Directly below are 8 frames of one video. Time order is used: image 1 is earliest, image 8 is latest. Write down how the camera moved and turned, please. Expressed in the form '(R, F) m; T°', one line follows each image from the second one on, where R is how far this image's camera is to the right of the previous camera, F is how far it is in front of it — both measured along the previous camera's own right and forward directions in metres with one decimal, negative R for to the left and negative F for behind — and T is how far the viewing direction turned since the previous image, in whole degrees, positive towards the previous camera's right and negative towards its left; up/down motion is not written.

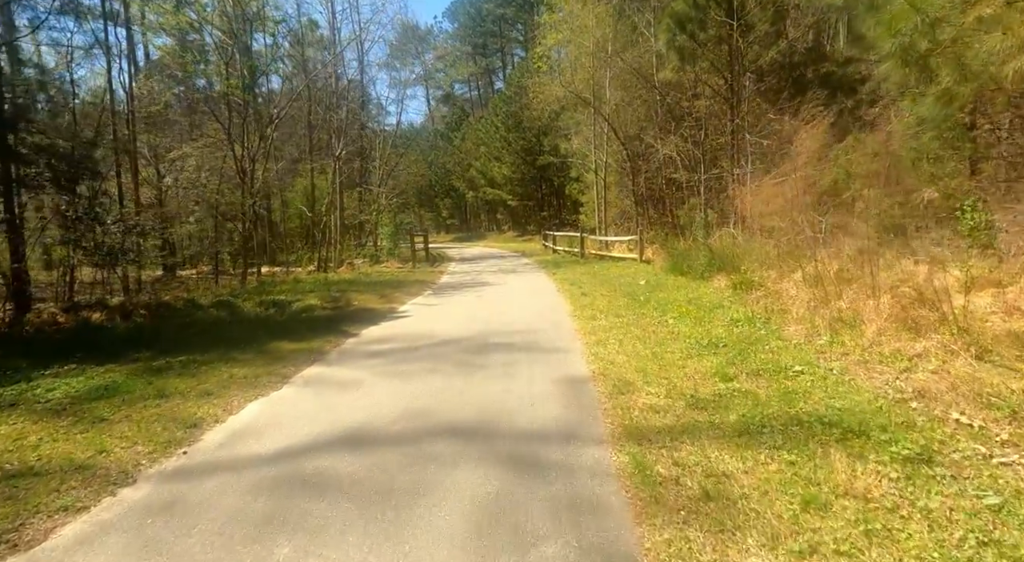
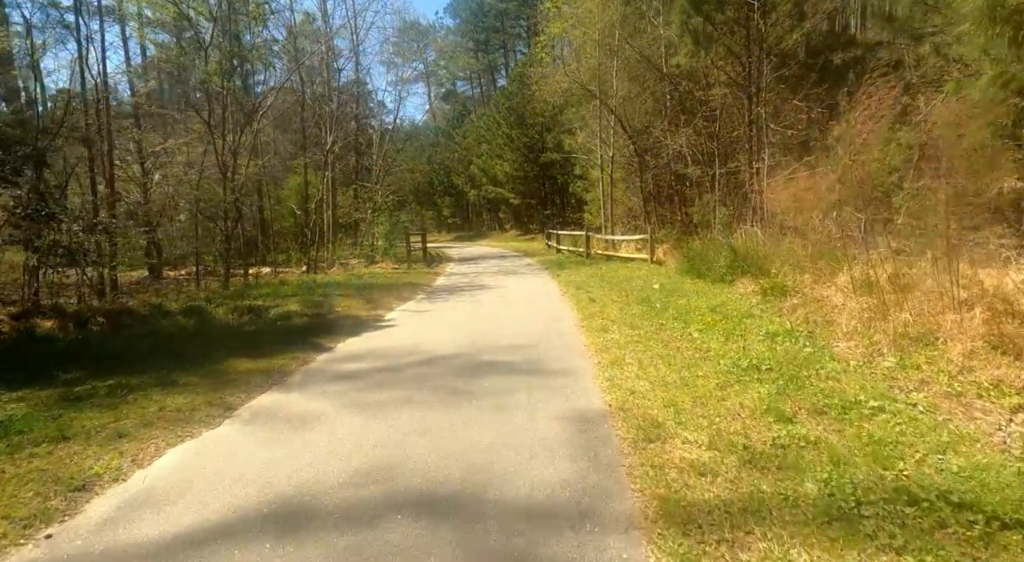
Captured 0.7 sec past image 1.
(+0.1, +1.3) m; 0°
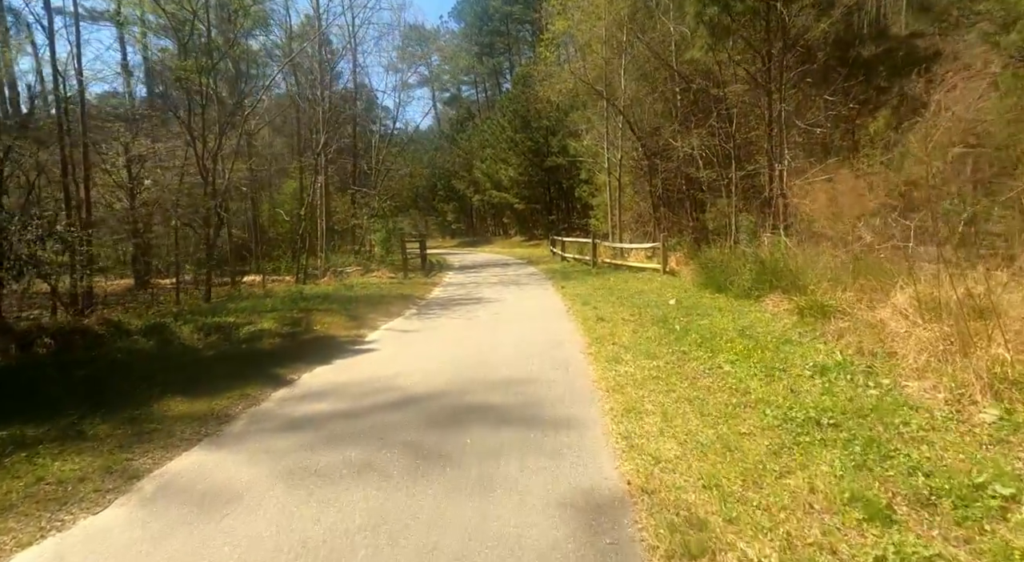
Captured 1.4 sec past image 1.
(+0.1, +1.4) m; -1°
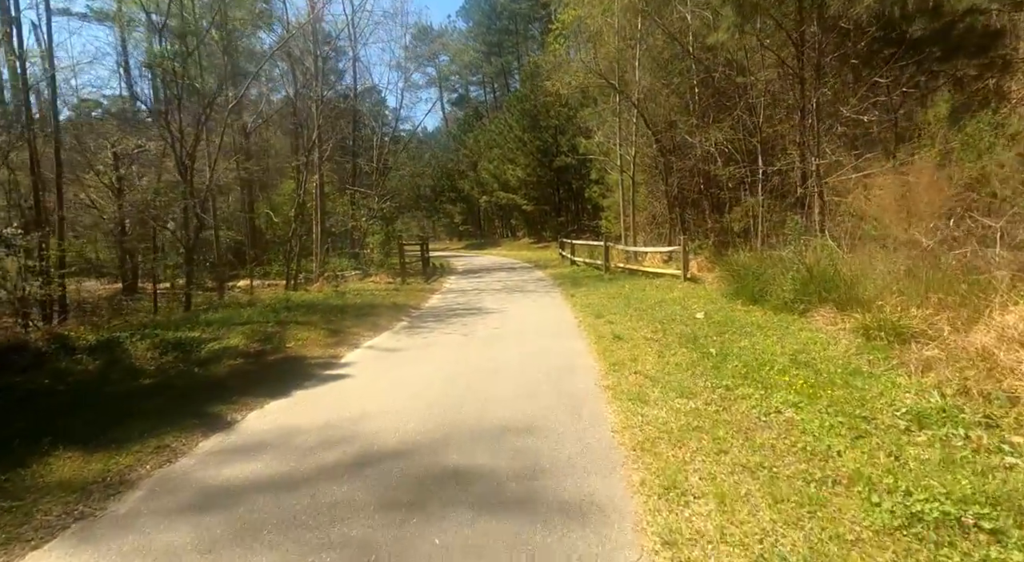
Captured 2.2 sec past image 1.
(+0.1, +1.6) m; -1°
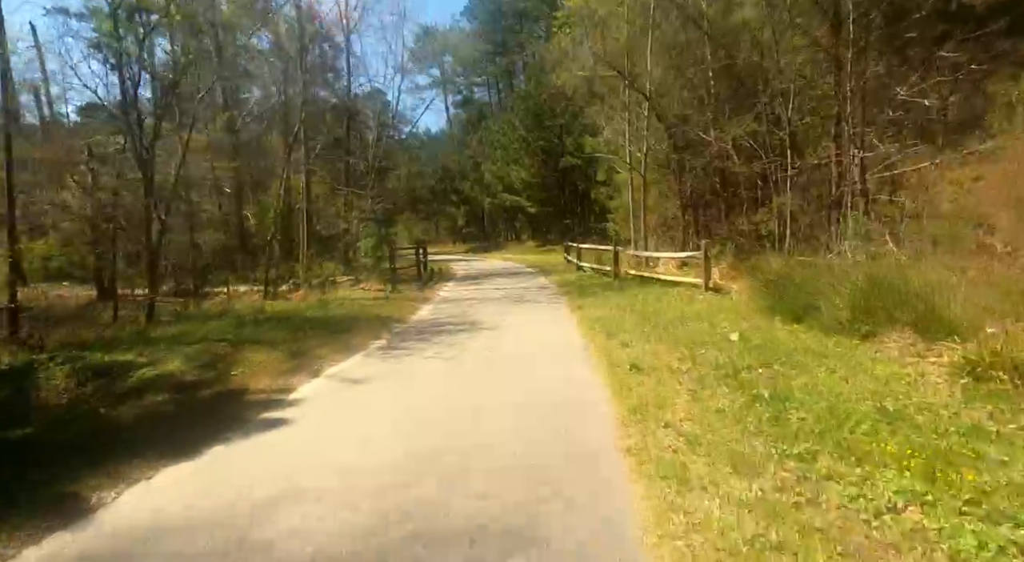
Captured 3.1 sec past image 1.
(+0.2, +1.8) m; 0°
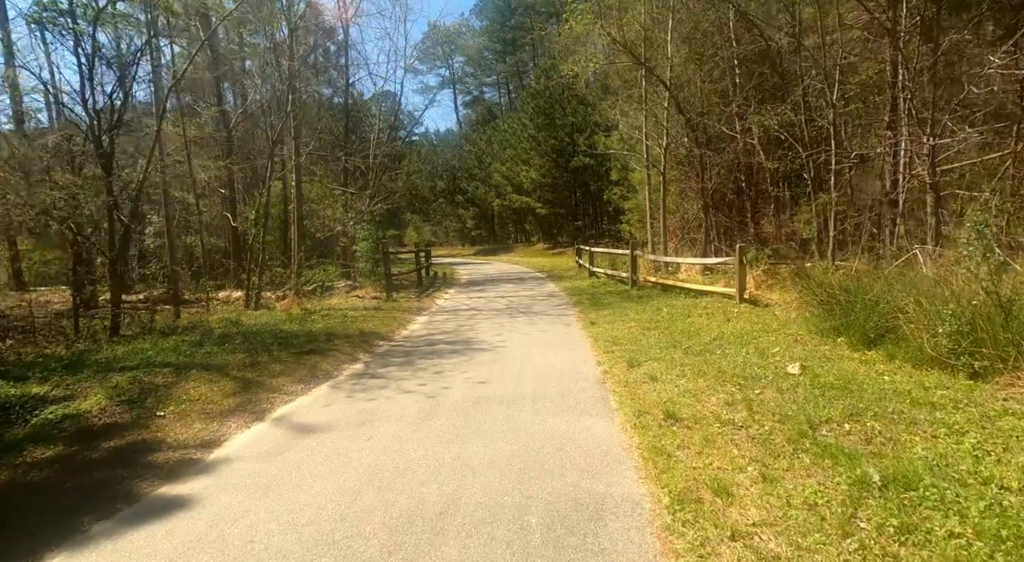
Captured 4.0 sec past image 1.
(+0.1, +1.8) m; -1°
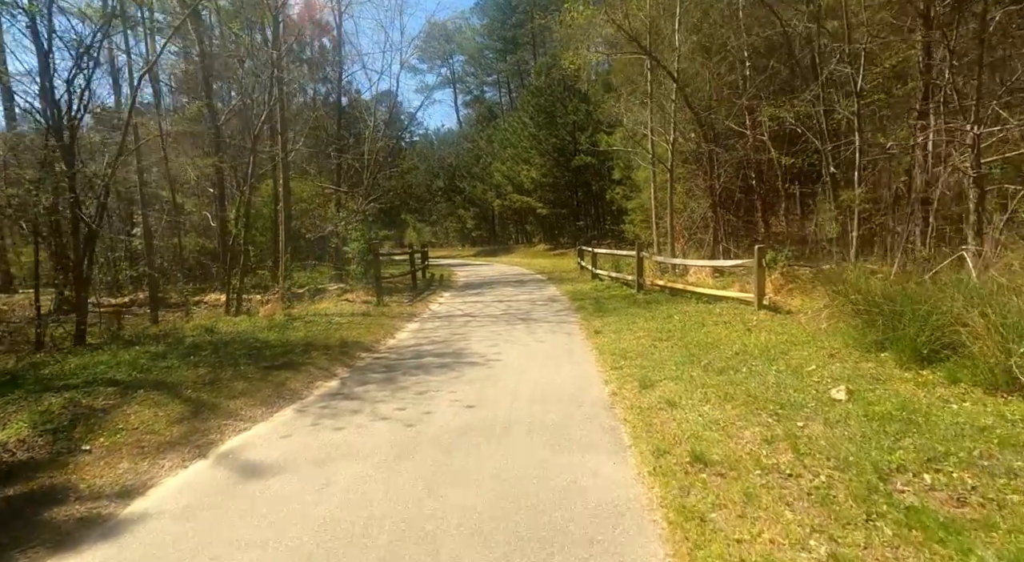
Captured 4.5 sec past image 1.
(+0.1, +1.0) m; 0°
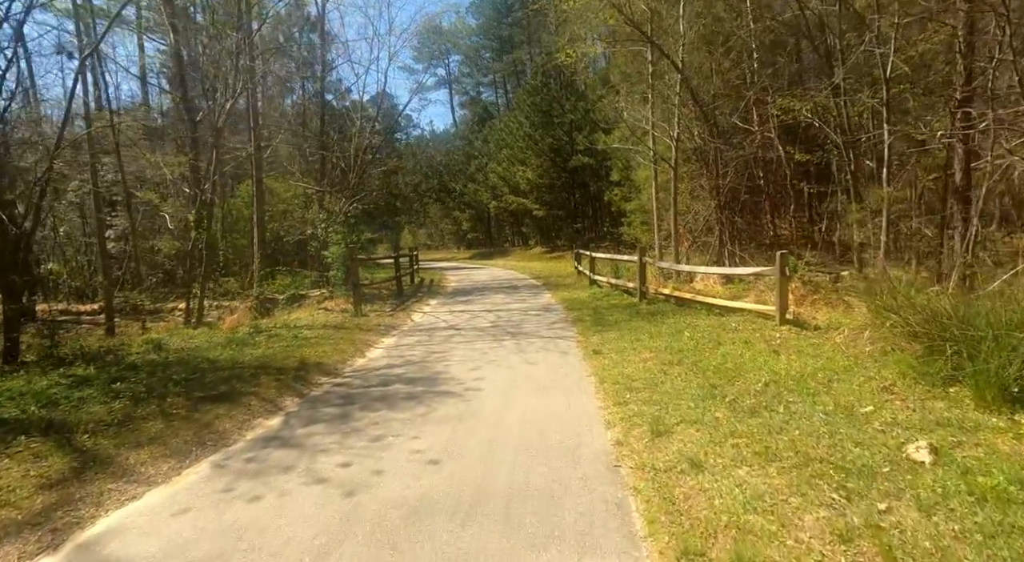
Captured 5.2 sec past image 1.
(+0.2, +1.4) m; 0°
